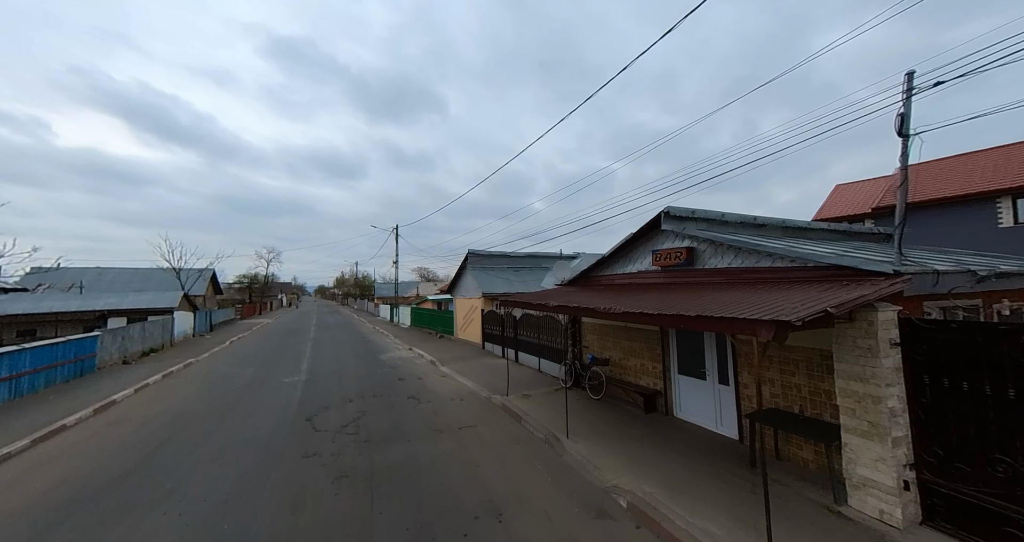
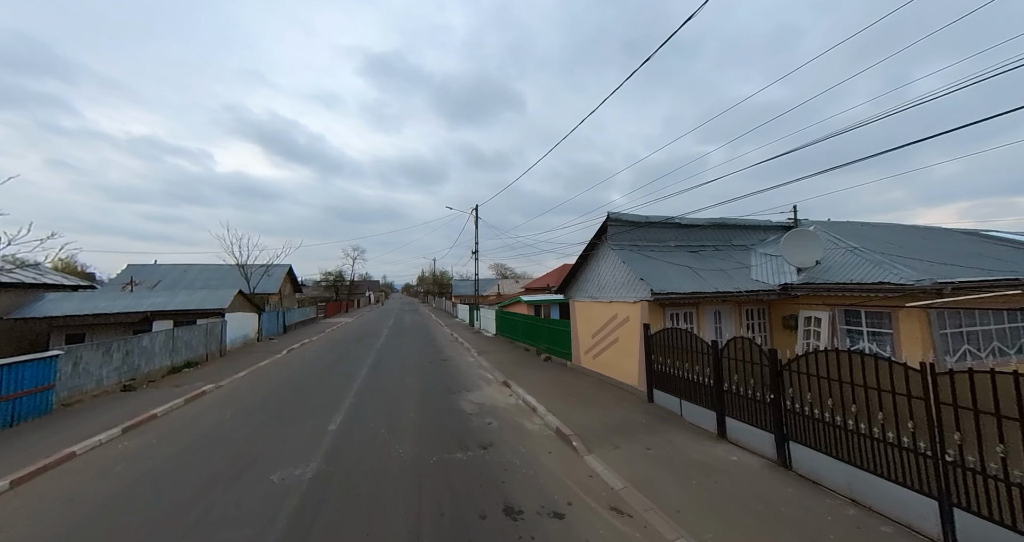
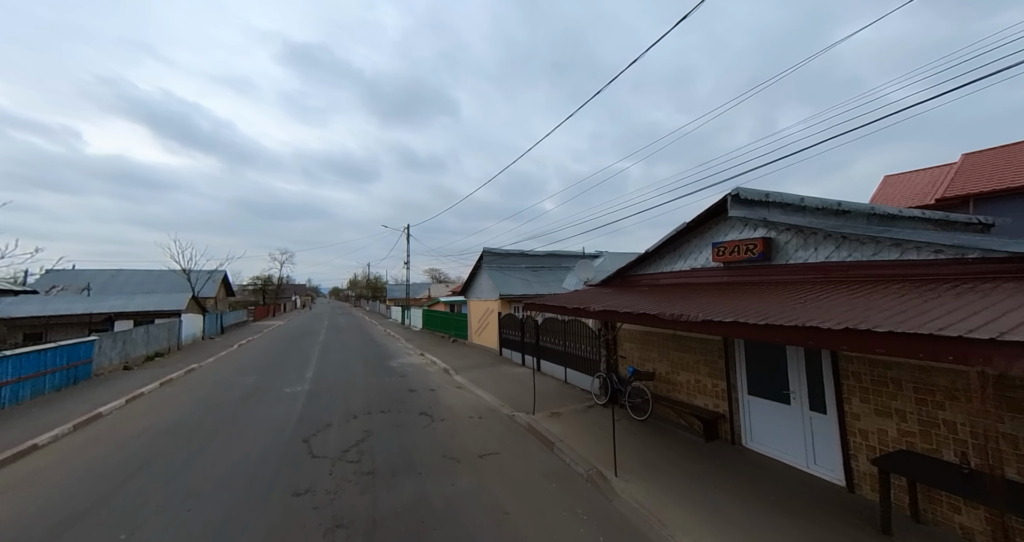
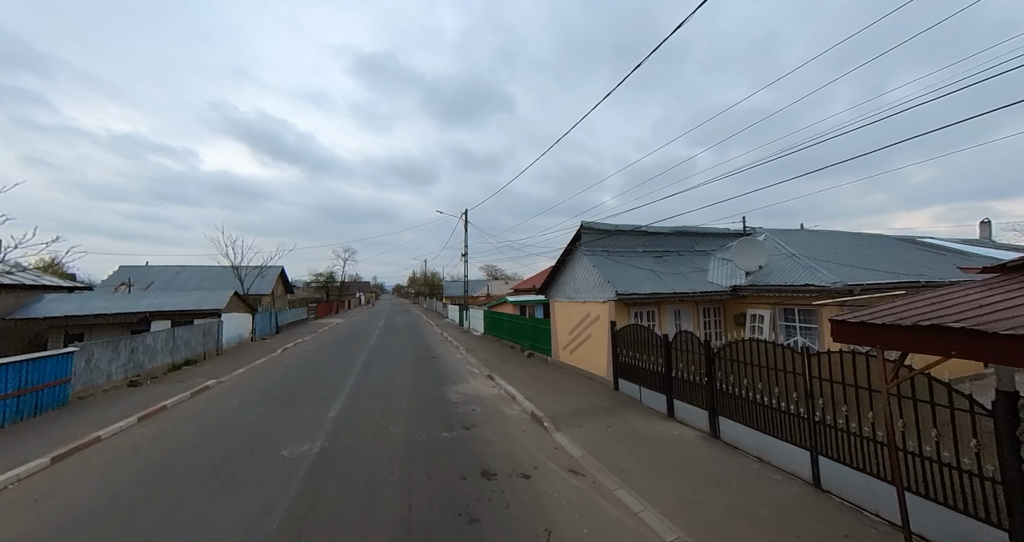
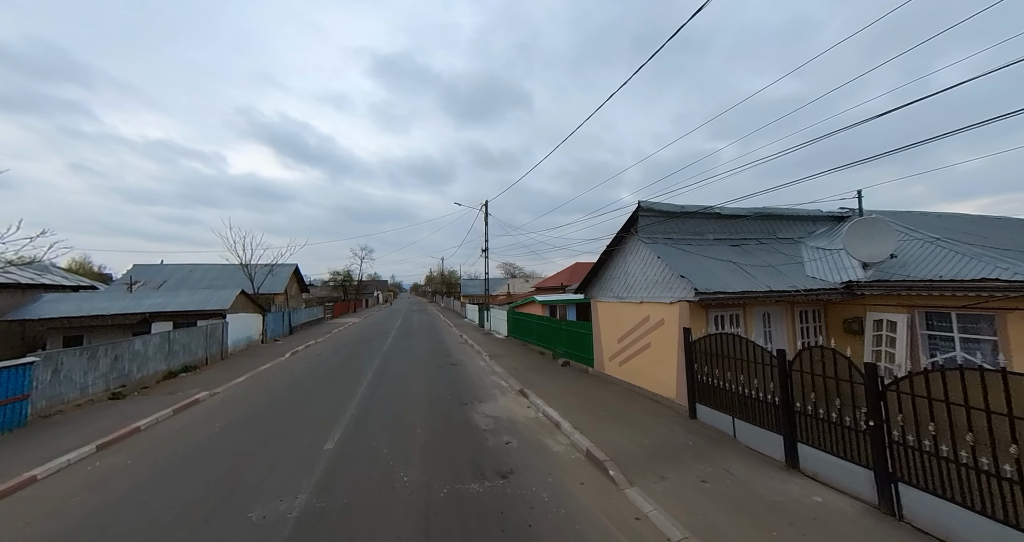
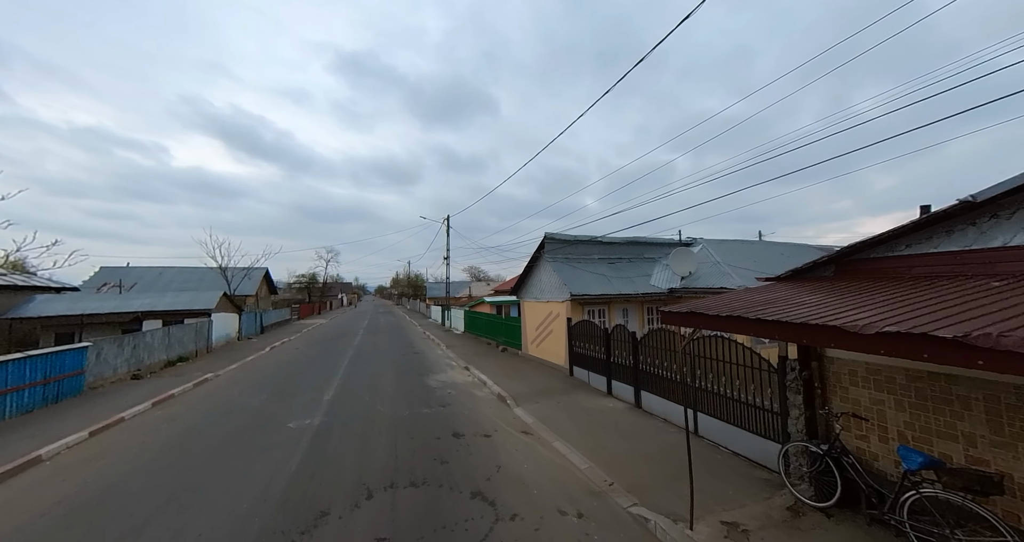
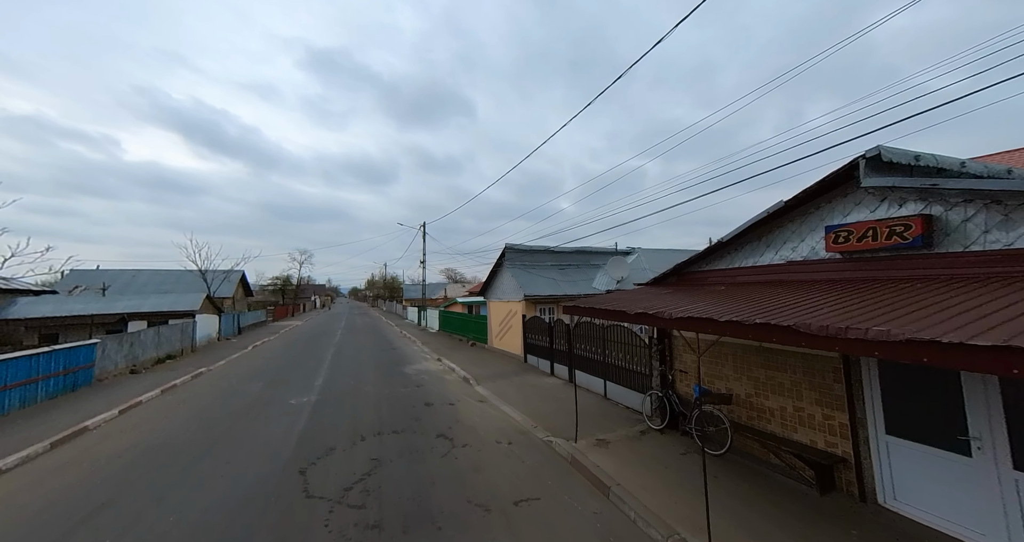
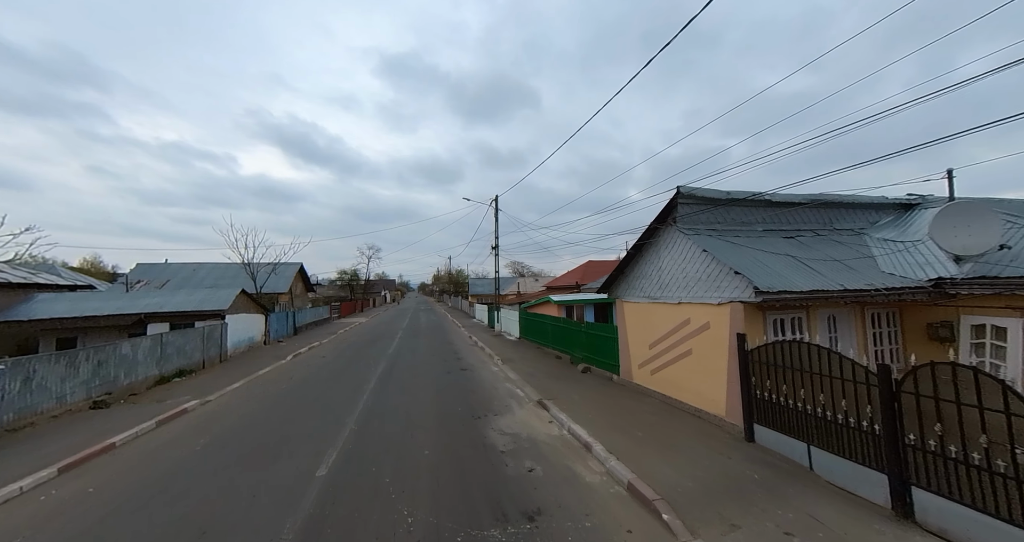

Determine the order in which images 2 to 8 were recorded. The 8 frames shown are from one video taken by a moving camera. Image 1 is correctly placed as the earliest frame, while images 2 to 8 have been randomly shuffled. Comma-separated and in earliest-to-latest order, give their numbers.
3, 7, 6, 4, 2, 5, 8
